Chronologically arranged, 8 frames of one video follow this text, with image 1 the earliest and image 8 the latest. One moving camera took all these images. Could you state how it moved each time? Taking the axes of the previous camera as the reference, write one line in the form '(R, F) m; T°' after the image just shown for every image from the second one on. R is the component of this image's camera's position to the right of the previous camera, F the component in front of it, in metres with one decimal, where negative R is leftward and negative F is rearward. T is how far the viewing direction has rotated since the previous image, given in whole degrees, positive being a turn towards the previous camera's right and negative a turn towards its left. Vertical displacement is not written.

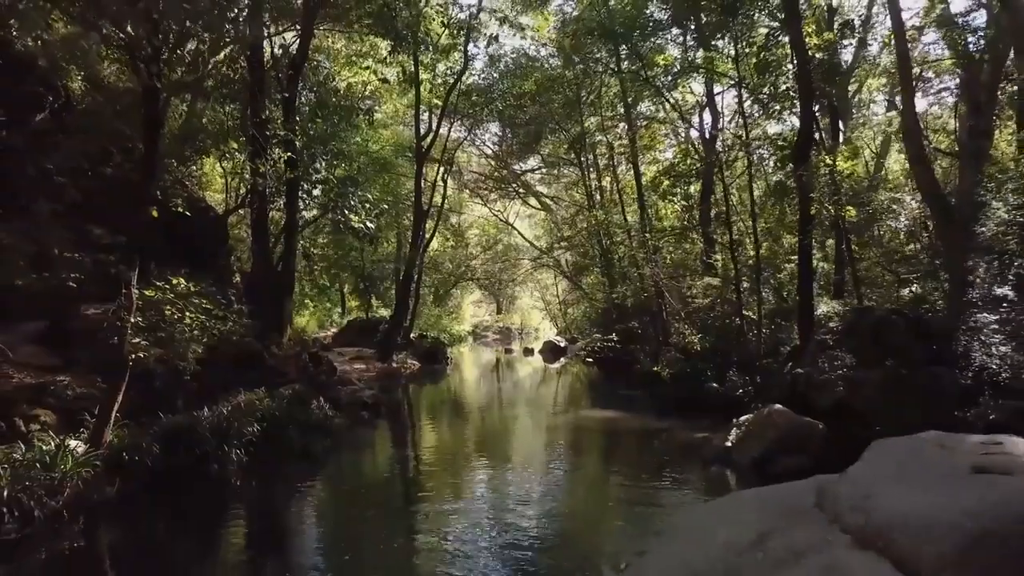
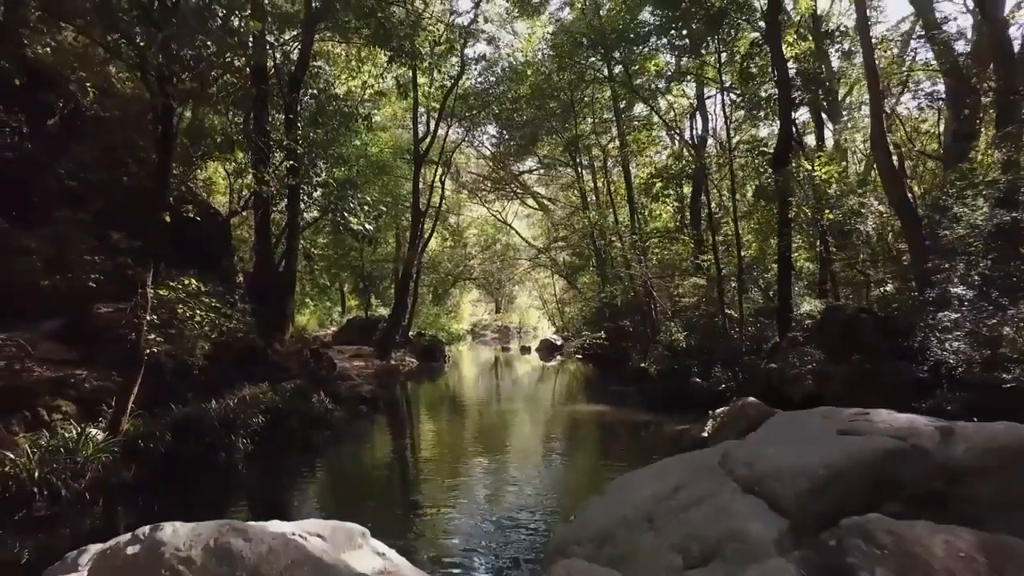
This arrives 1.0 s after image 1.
(+0.2, -0.6) m; 0°
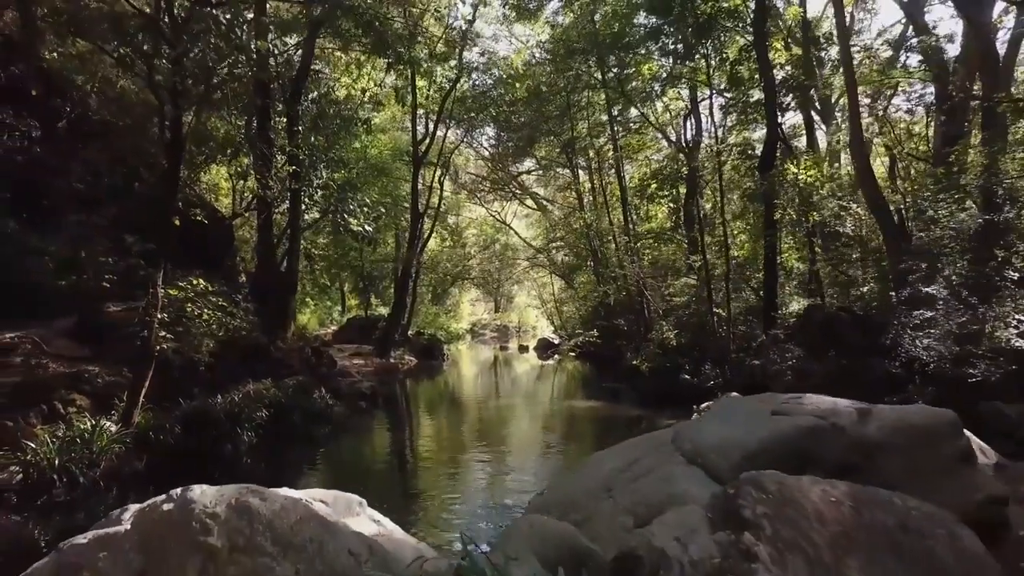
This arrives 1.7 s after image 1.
(+0.1, -0.4) m; 0°
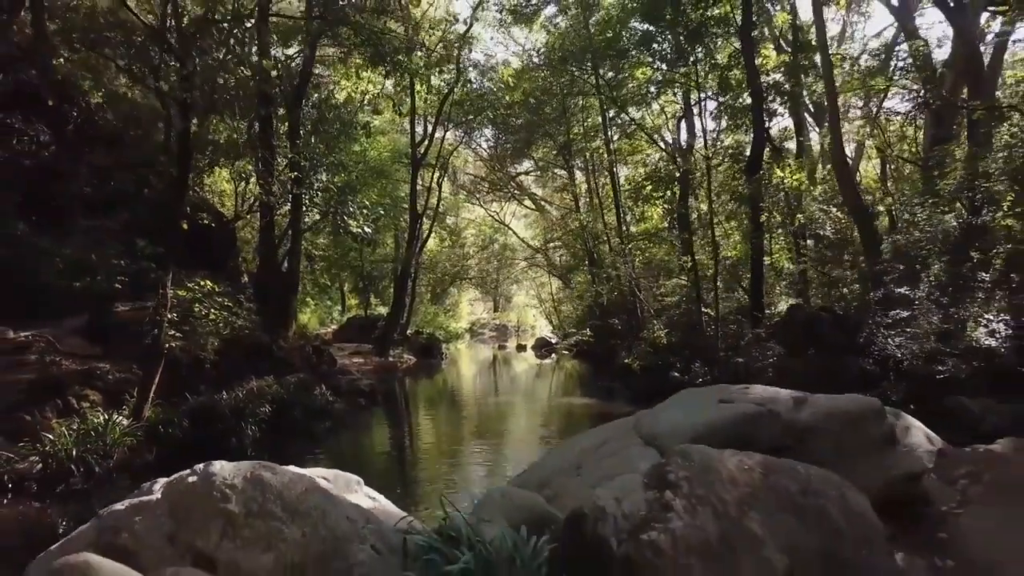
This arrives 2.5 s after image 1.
(+0.1, -0.4) m; 0°
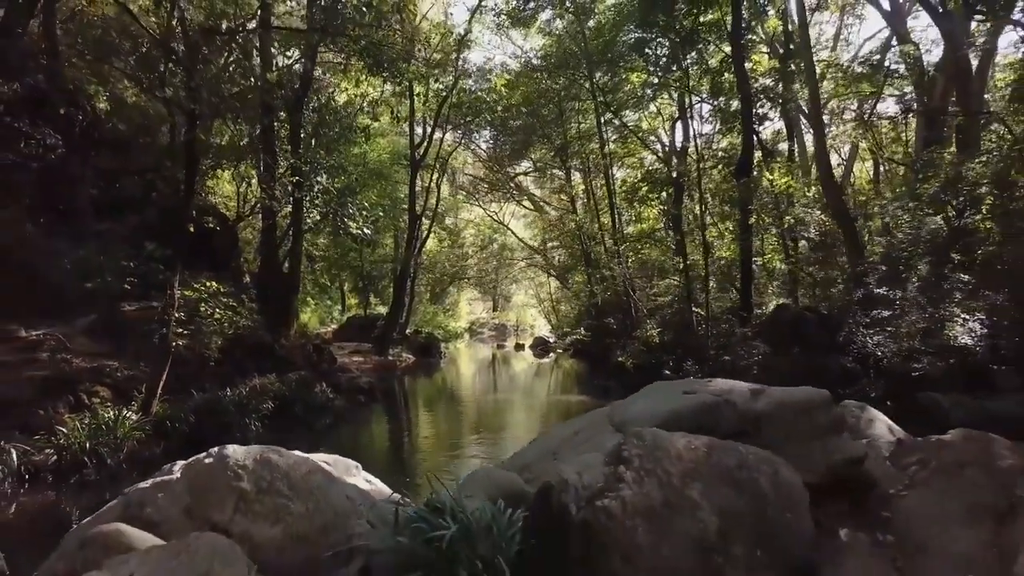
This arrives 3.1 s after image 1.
(+0.1, -0.4) m; 0°
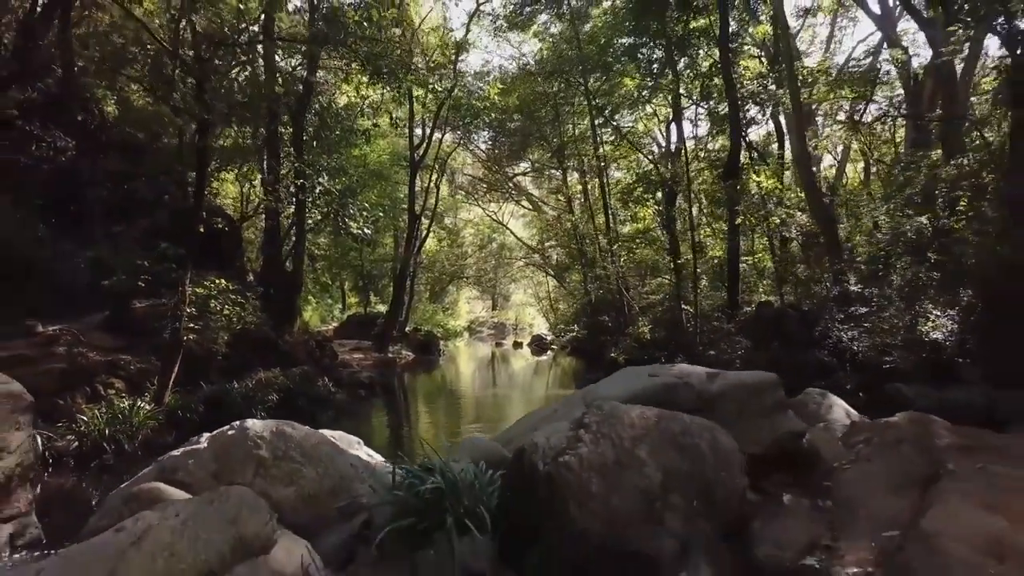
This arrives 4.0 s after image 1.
(+0.1, -0.5) m; 0°
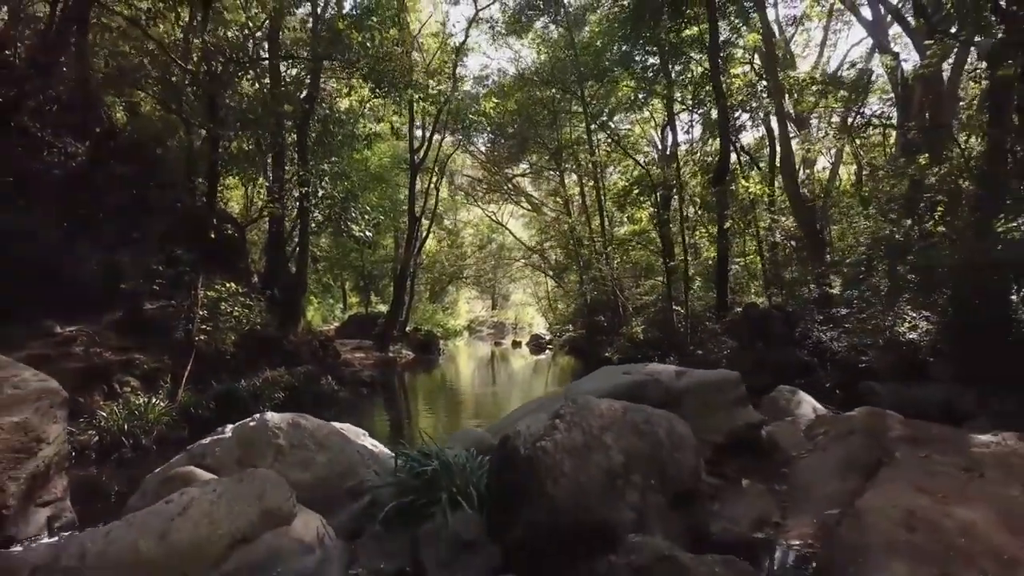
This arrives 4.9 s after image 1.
(+0.1, -0.5) m; 0°
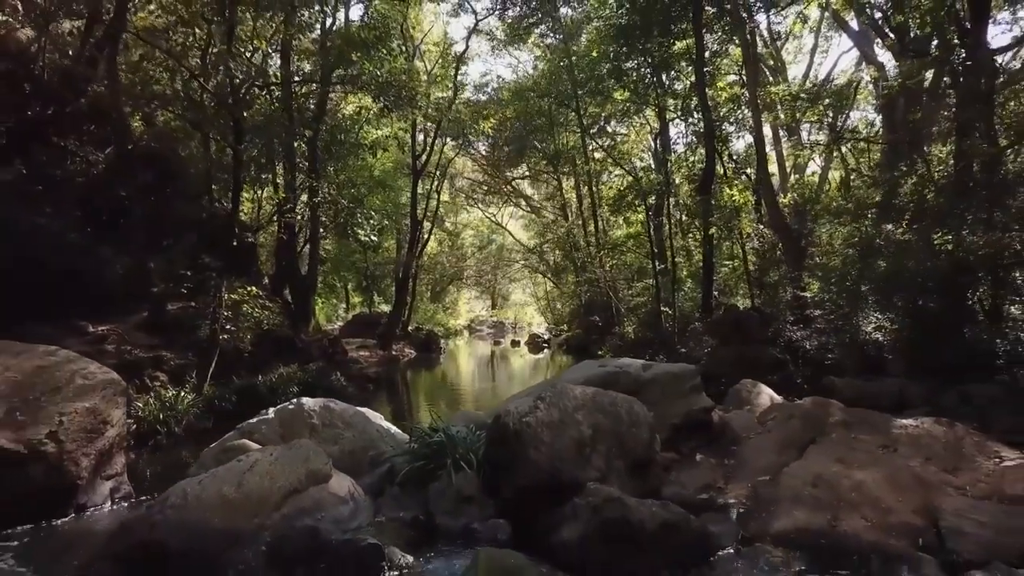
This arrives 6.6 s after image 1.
(+0.1, -1.0) m; 0°
